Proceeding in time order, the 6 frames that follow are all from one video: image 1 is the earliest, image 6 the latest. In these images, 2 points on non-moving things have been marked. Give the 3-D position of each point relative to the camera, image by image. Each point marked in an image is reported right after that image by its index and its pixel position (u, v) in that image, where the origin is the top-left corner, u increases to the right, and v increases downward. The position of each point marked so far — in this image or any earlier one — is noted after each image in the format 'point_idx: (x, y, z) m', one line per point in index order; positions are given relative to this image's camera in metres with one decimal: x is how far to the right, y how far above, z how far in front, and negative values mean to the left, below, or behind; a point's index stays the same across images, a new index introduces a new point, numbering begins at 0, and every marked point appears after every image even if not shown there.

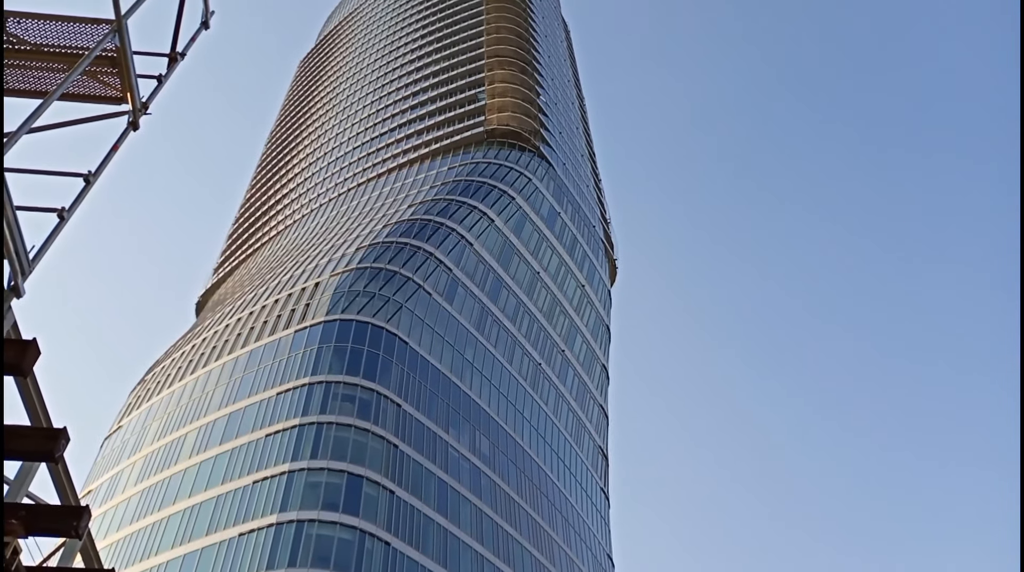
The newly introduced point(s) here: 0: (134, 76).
0: (-6.8, +3.8, +19.0) m
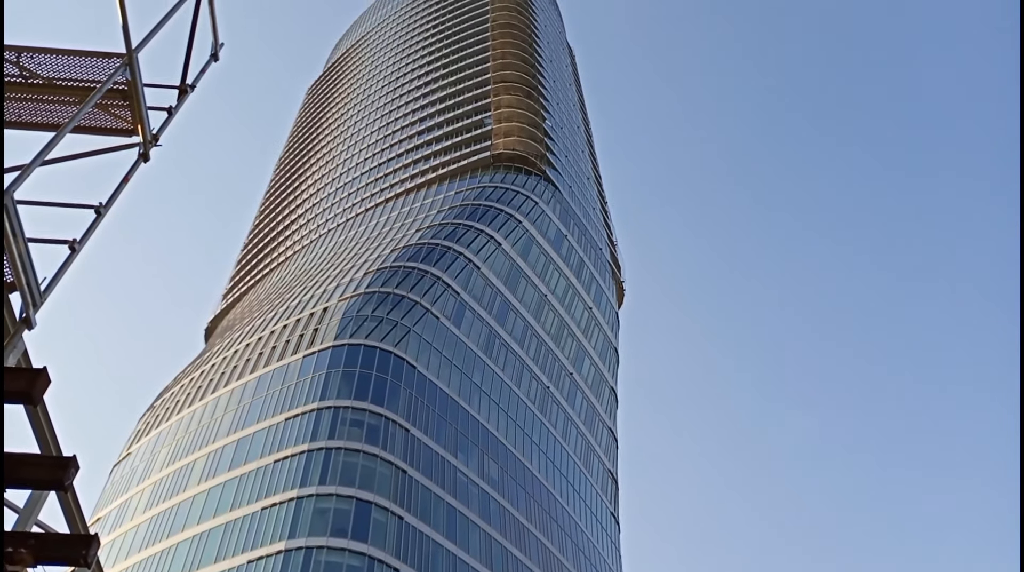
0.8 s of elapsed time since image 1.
0: (-6.7, +3.2, +19.1) m
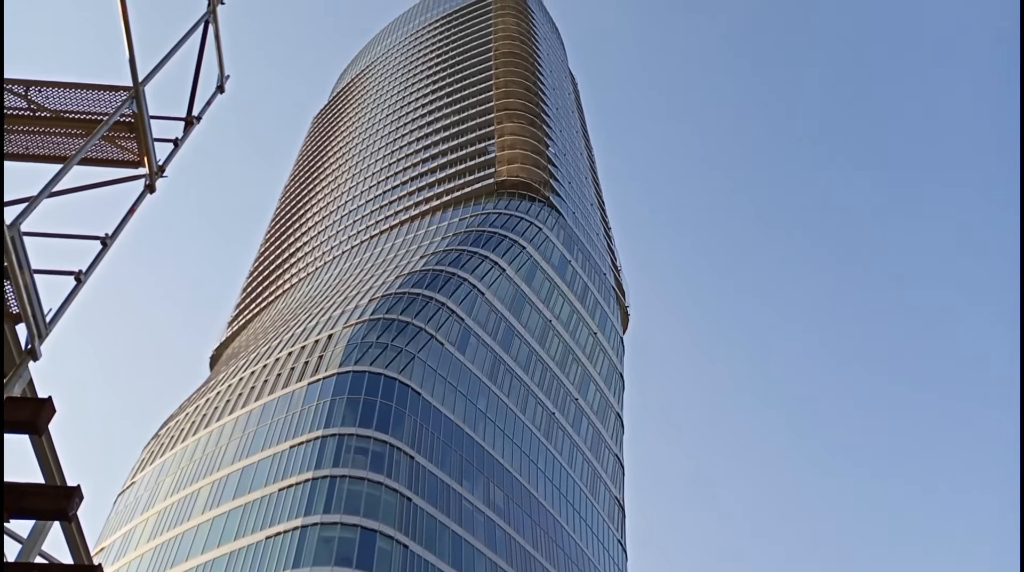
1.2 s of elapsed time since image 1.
0: (-6.6, +2.7, +19.2) m
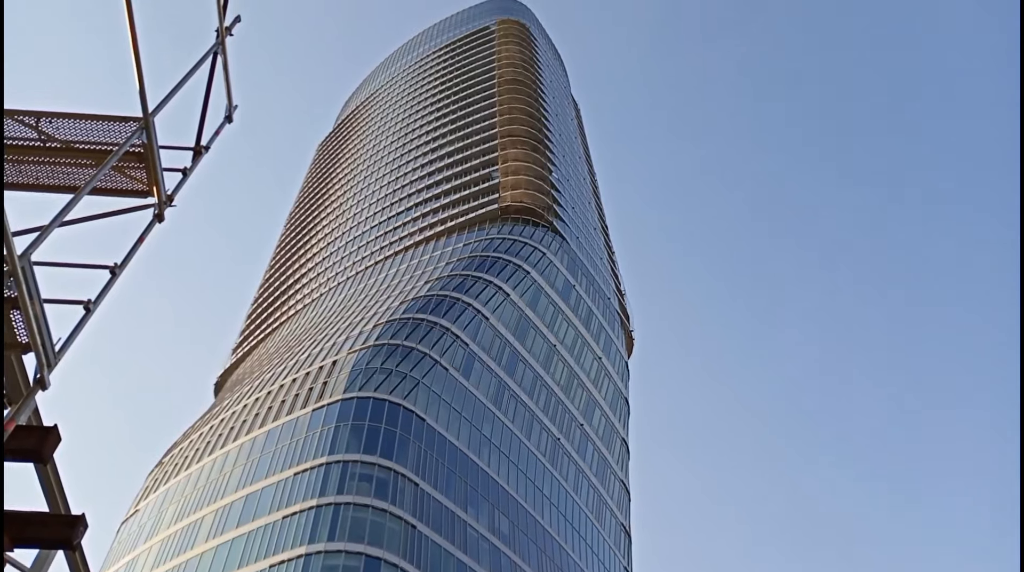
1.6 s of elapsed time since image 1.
0: (-6.5, +2.1, +19.3) m
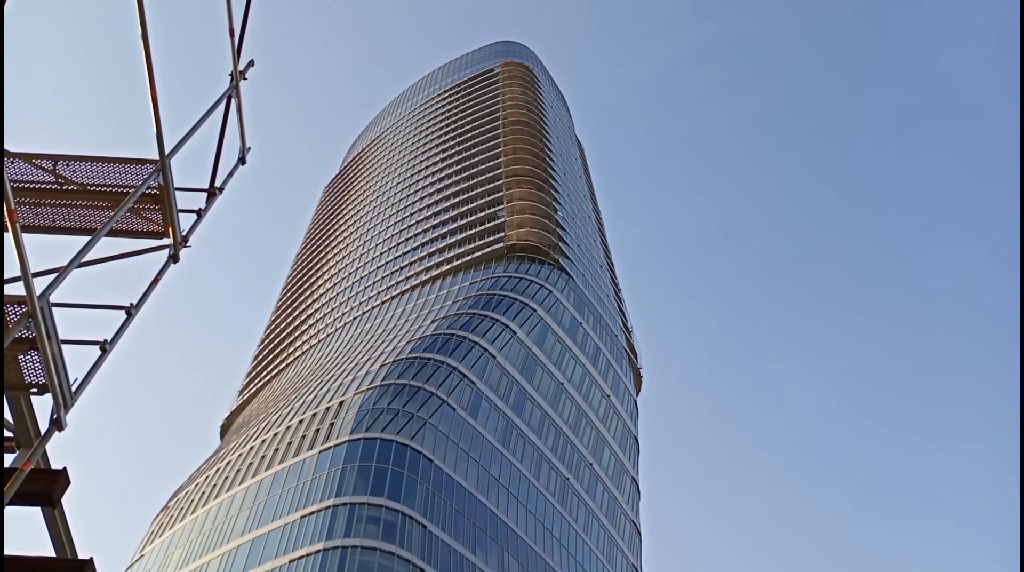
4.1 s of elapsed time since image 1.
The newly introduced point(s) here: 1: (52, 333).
0: (-6.2, +1.4, +19.5) m
1: (-7.9, -0.8, +18.2) m
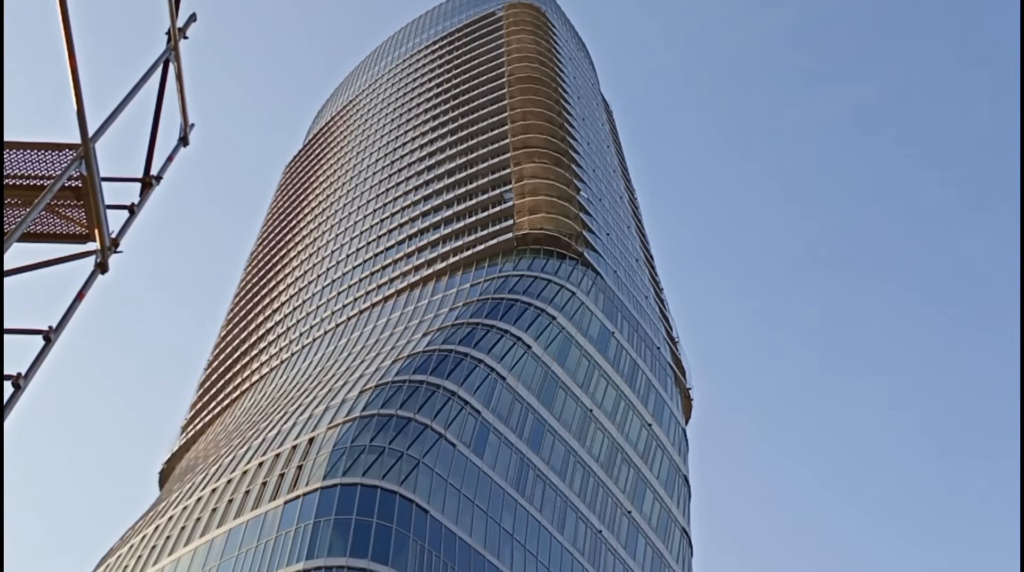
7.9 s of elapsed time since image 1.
0: (-5.6, +1.1, +13.0) m
1: (-7.2, -1.2, +11.7) m
